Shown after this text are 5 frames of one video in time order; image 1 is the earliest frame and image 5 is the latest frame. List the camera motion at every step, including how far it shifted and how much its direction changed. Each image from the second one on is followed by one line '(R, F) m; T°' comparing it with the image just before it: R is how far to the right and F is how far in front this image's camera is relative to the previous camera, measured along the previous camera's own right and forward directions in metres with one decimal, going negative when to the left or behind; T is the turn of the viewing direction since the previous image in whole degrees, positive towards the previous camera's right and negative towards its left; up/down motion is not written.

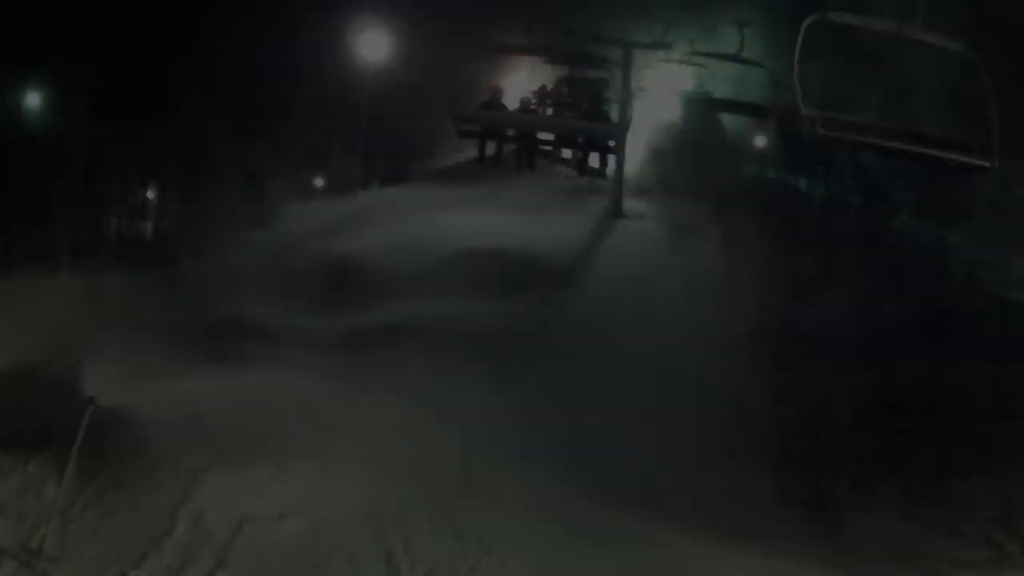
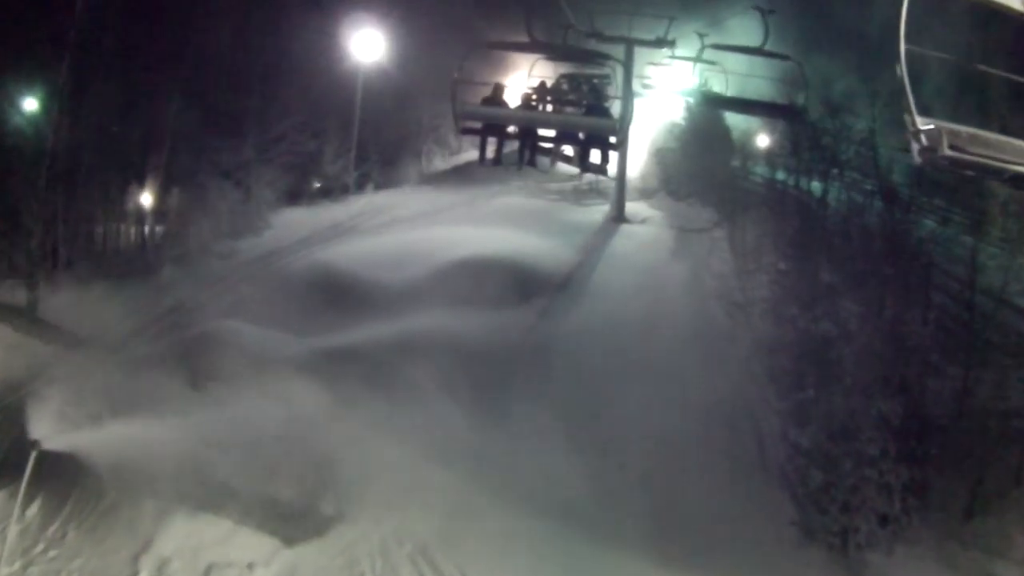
(+0.1, +0.8) m; 0°
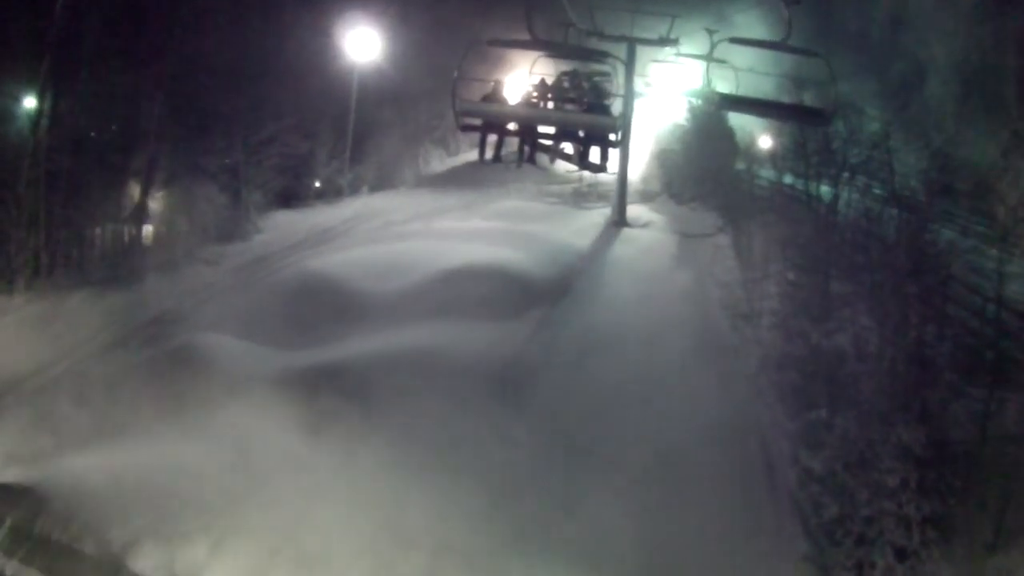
(+0.1, +0.6) m; 0°
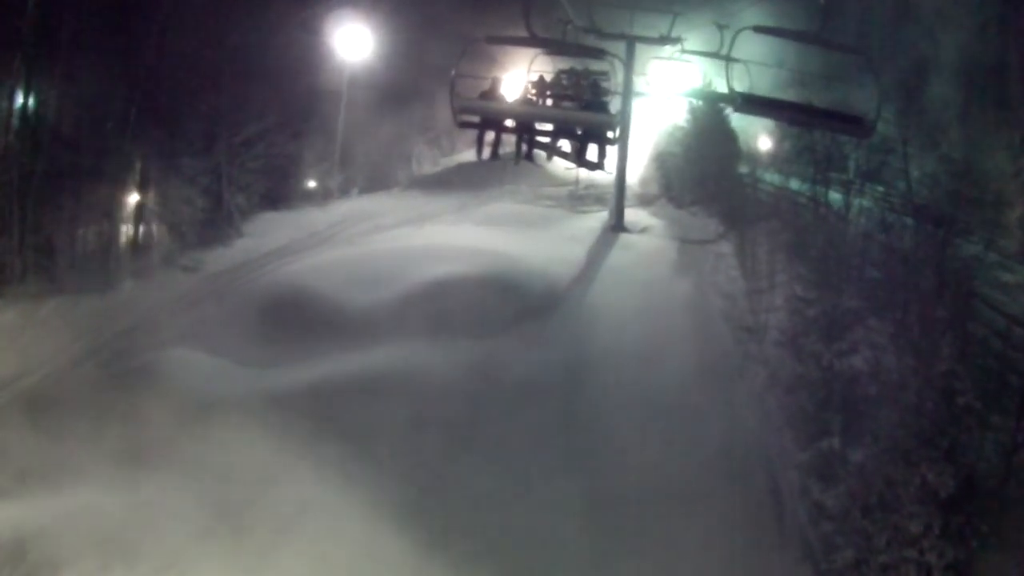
(+0.1, +0.7) m; 0°
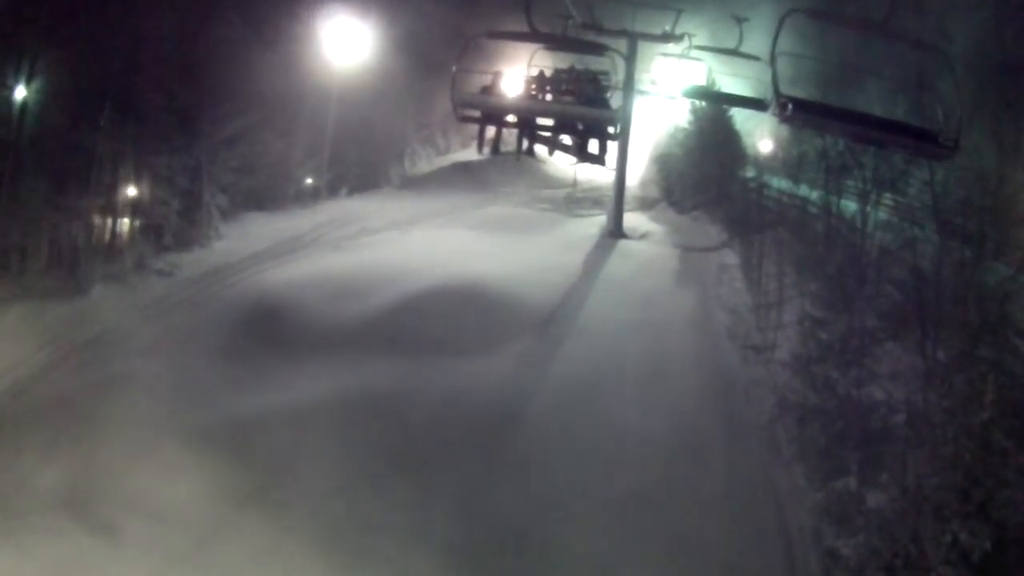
(+0.1, +0.9) m; 0°
